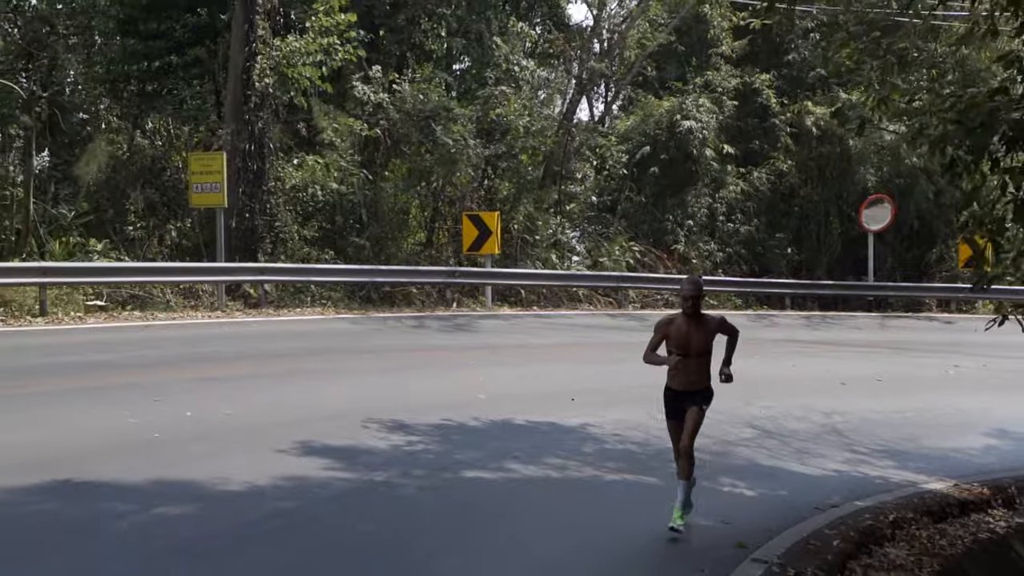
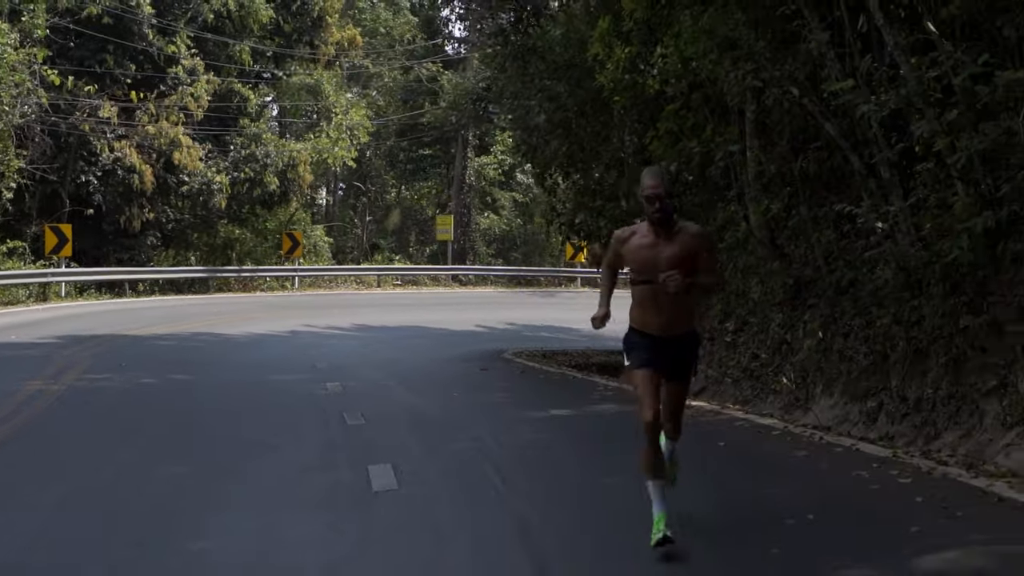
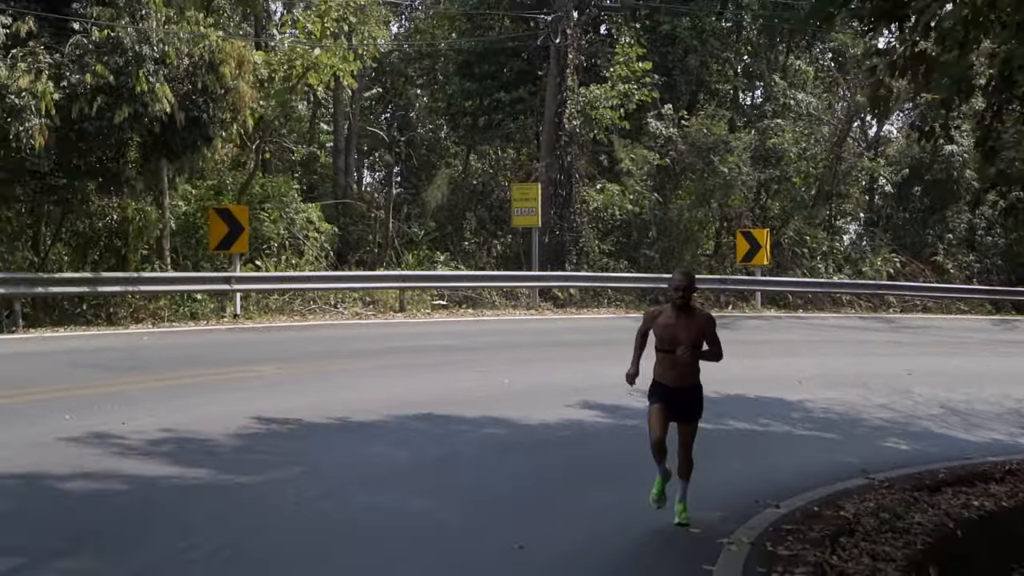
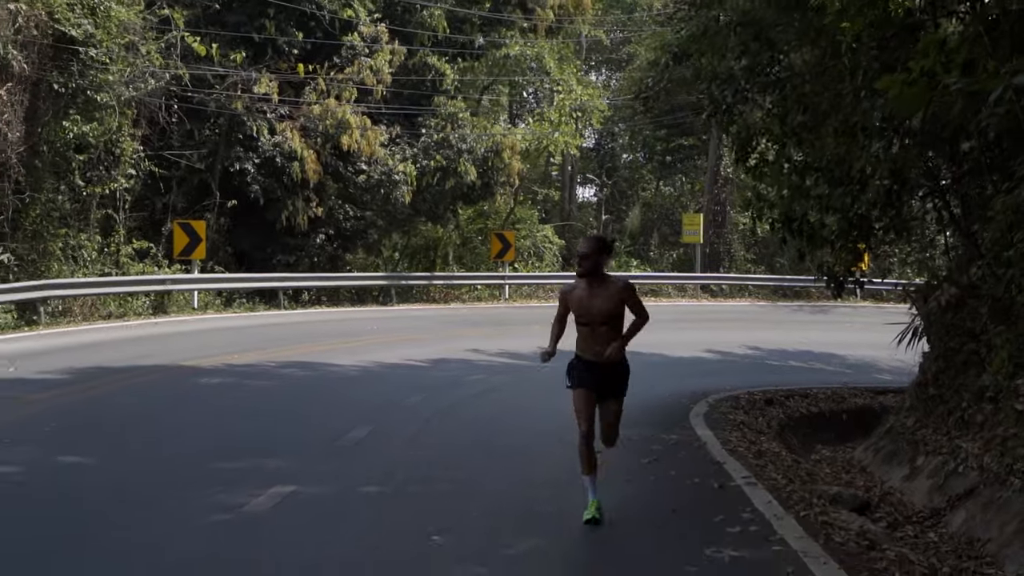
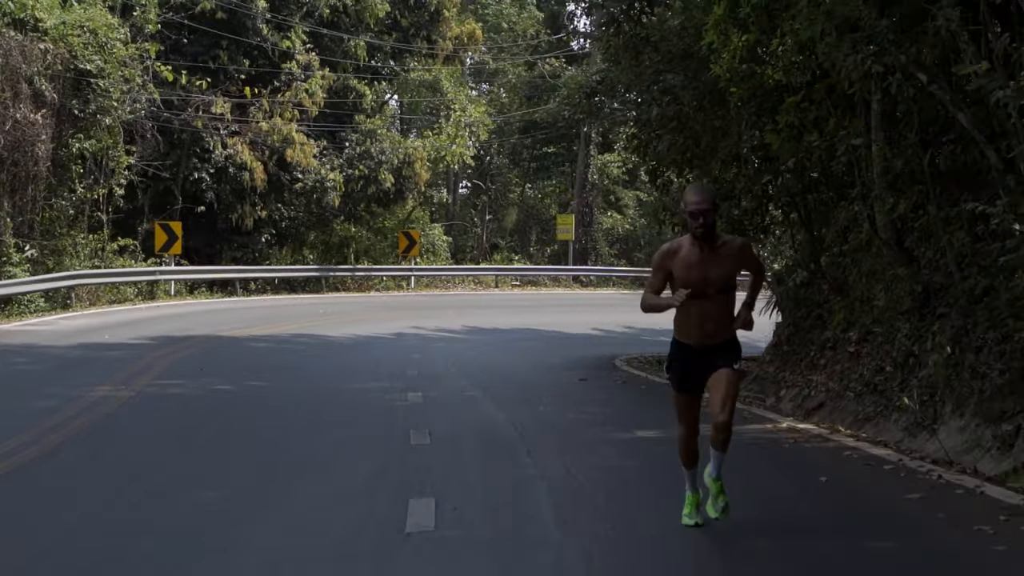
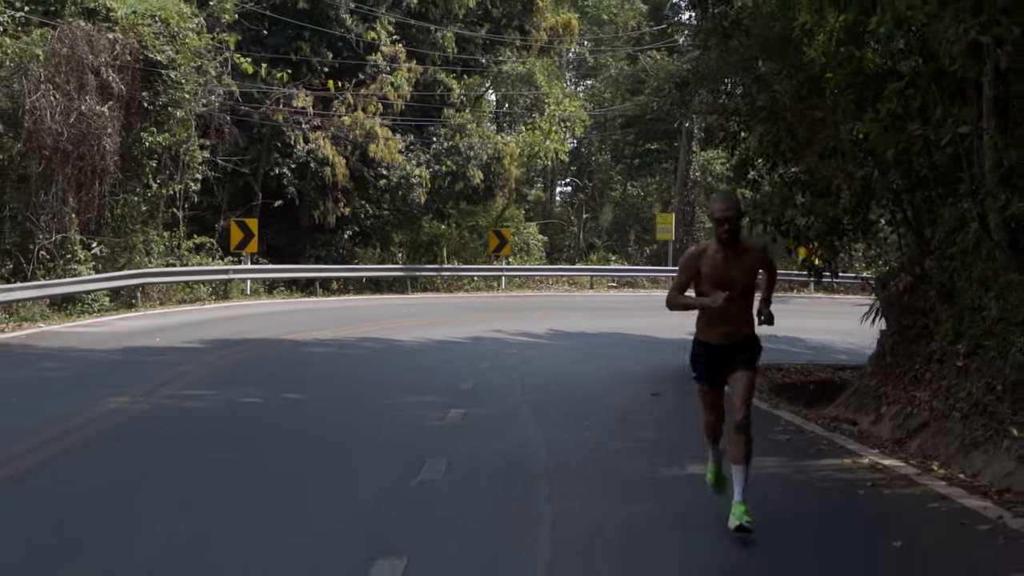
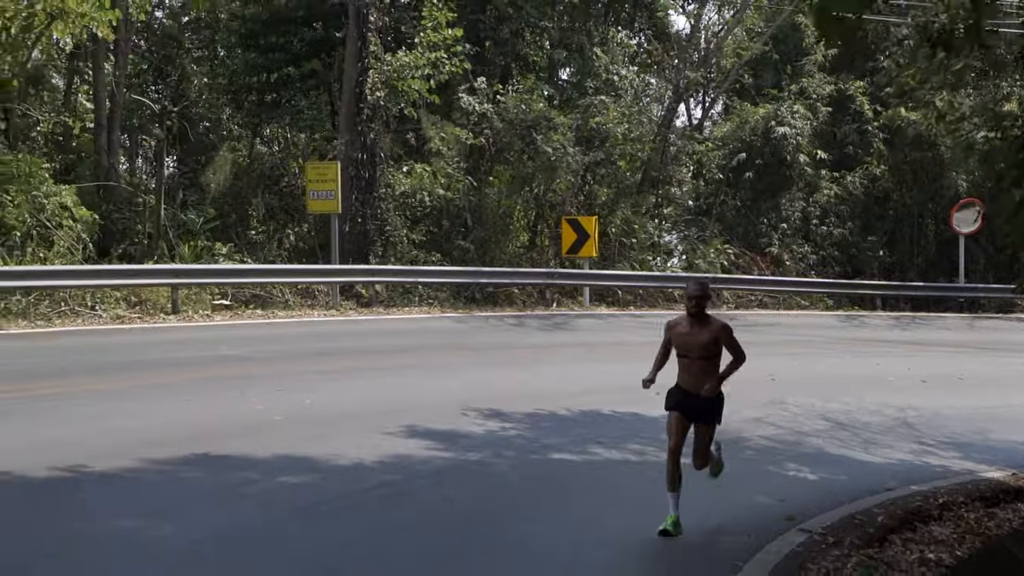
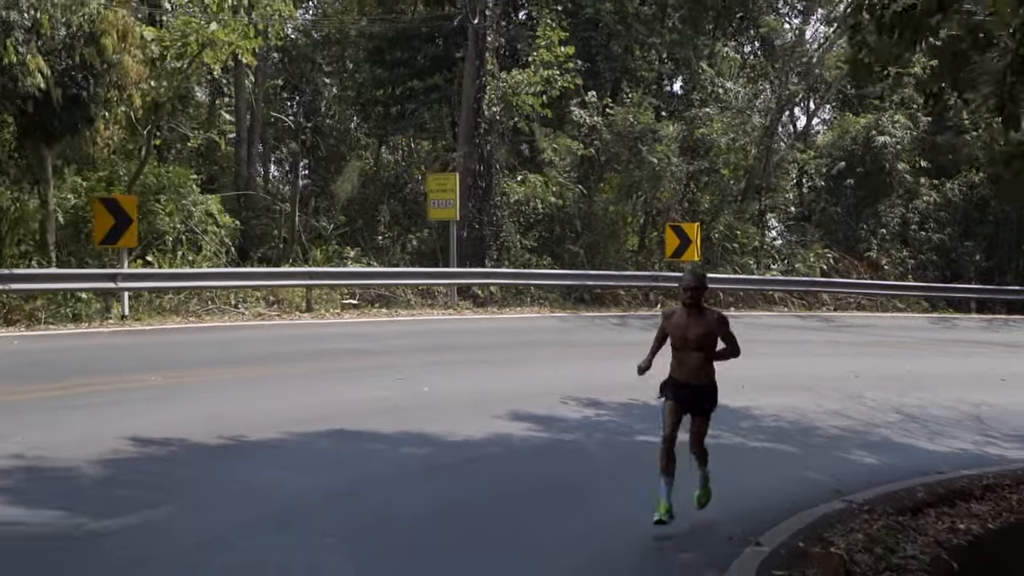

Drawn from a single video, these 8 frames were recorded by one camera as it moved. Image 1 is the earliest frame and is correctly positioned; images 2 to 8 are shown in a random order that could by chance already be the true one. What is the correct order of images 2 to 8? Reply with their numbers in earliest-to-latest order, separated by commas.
7, 8, 3, 4, 6, 5, 2
